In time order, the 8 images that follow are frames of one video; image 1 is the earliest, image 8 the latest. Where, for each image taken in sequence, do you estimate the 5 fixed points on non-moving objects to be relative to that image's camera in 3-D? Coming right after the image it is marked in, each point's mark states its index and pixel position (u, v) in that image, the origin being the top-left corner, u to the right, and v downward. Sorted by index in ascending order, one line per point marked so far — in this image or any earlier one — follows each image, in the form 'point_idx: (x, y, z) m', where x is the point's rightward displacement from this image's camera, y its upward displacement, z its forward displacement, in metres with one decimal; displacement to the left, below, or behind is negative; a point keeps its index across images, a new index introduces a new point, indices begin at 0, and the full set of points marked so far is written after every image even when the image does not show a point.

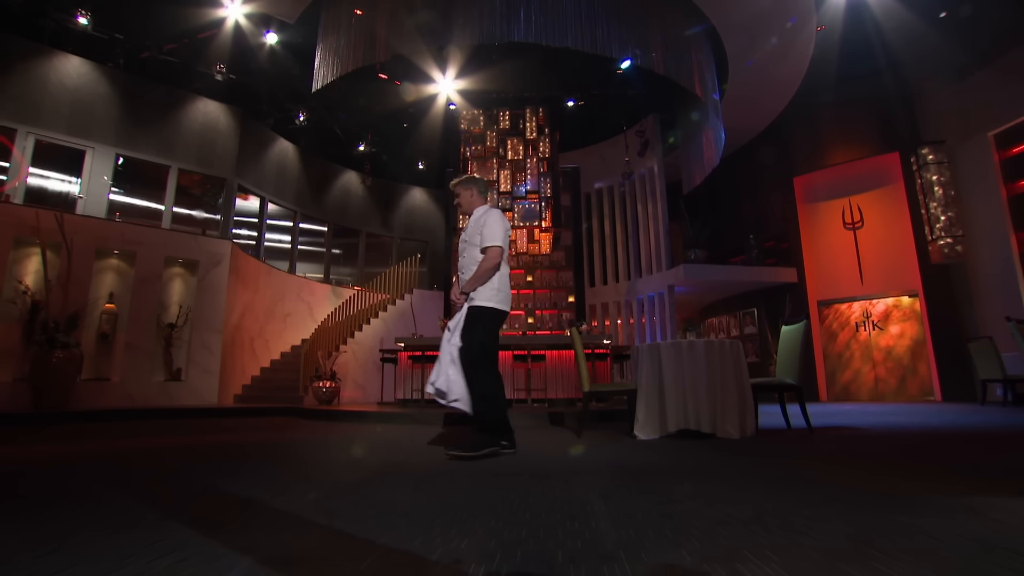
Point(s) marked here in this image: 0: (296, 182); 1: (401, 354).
0: (-4.7, +2.4, +13.0) m
1: (-2.0, -1.2, +10.6) m
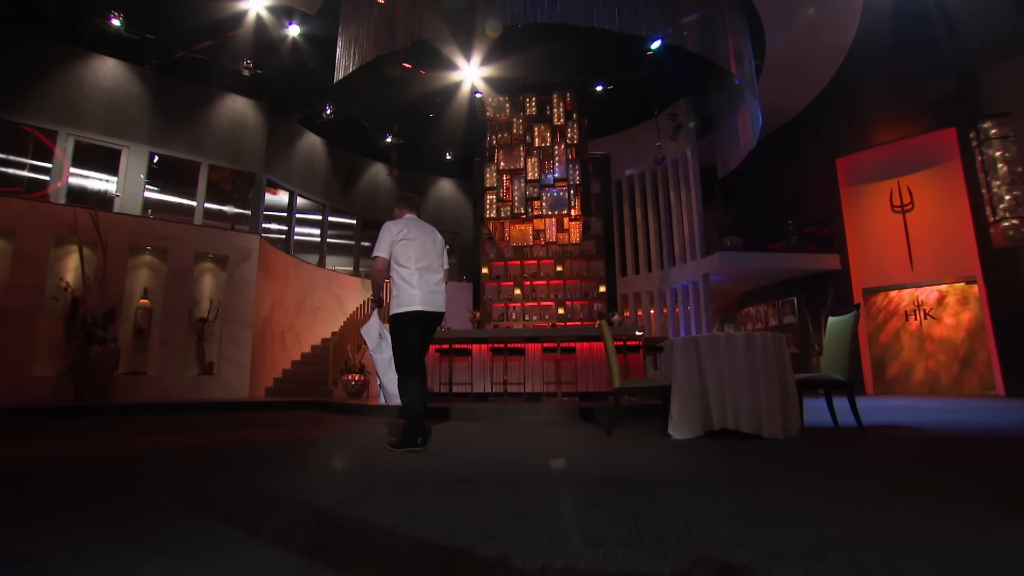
0: (-4.1, +2.5, +13.0) m
1: (-1.5, -1.0, +10.5) m
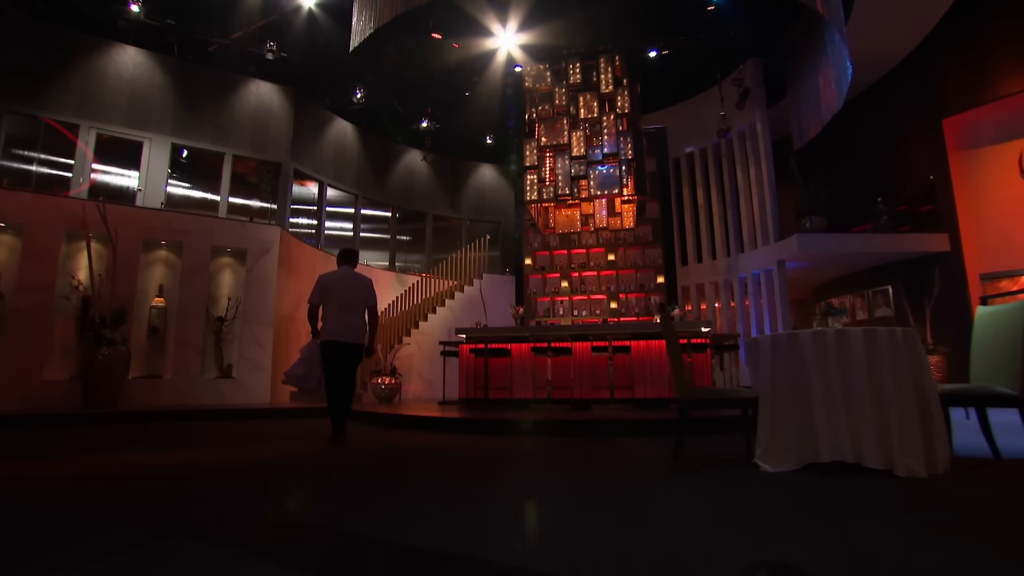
0: (-3.2, +2.6, +12.2) m
1: (-0.8, -0.9, +9.4) m
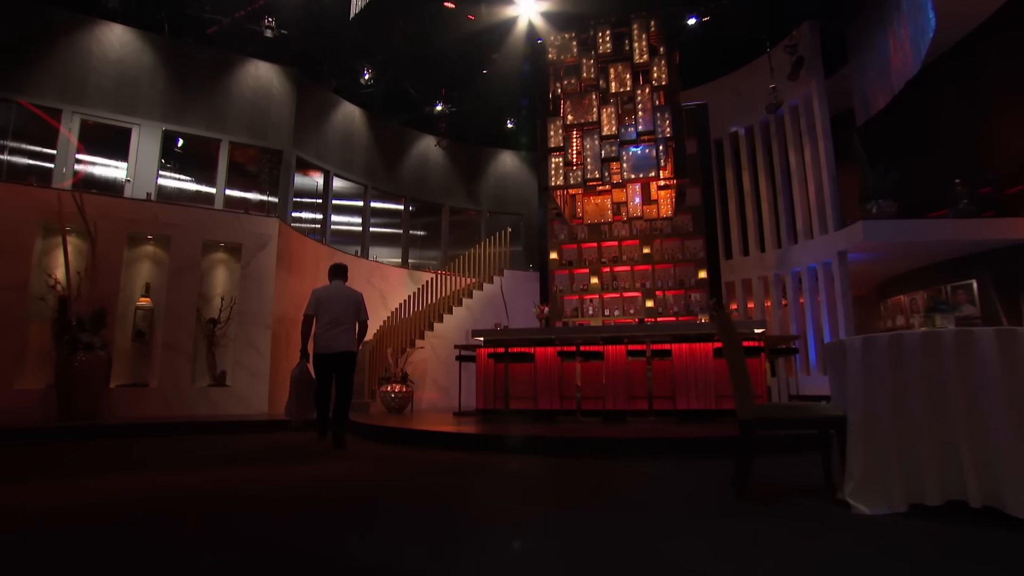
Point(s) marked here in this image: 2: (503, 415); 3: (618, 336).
0: (-2.7, +2.6, +11.2) m
1: (-0.4, -0.9, +8.4) m
2: (-0.1, -1.7, +8.1) m
3: (+1.4, -0.6, +7.7) m
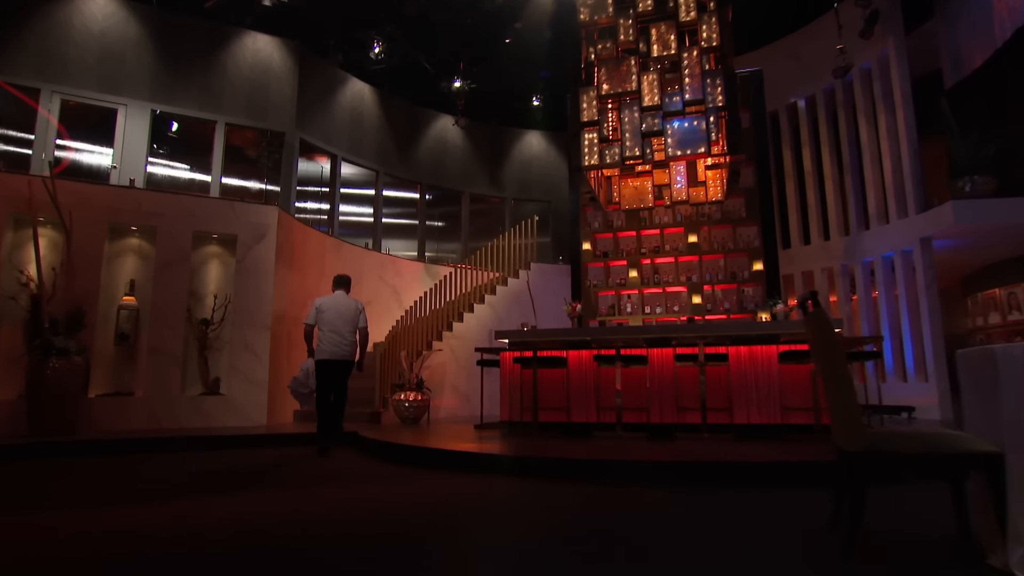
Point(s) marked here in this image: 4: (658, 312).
0: (-2.3, +2.7, +10.3) m
1: (-0.1, -0.8, +7.4) m
2: (+0.2, -1.7, +7.0) m
3: (+1.7, -0.6, +6.6) m
4: (+2.1, -0.3, +8.6) m
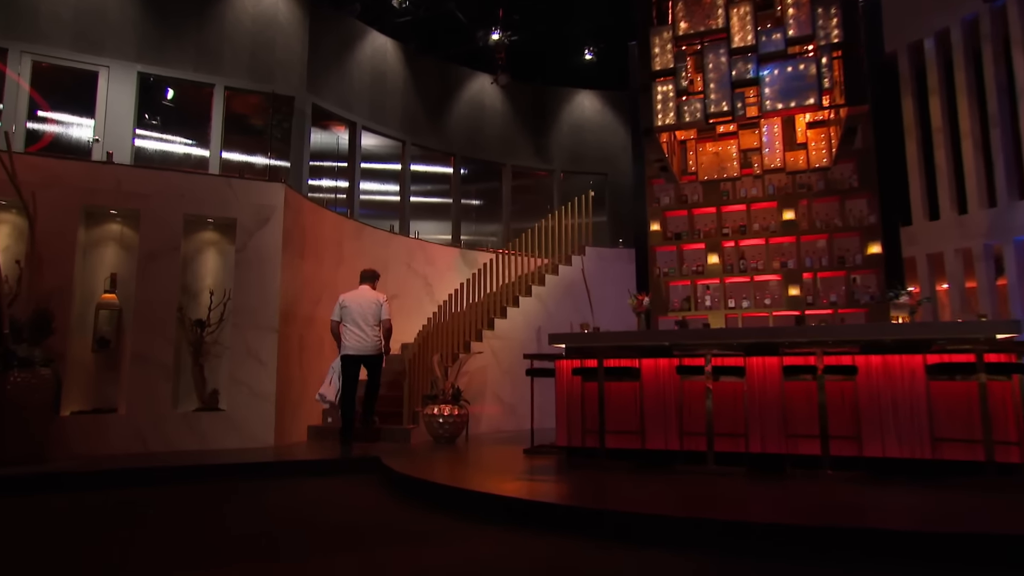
0: (-1.6, +2.8, +8.8) m
1: (+0.5, -0.7, +5.9) m
2: (+0.8, -1.6, +5.6) m
3: (+2.2, -0.5, +5.0) m
4: (+2.8, -0.2, +7.0) m
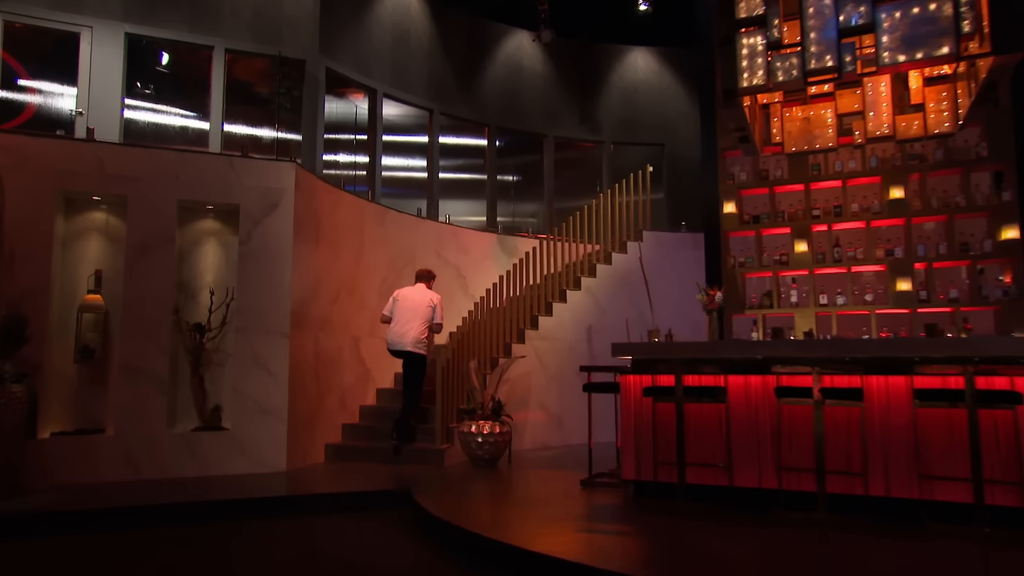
0: (-1.0, +3.0, +7.7) m
1: (+1.0, -0.7, +4.9) m
2: (+1.2, -1.6, +4.6) m
3: (+2.6, -0.5, +3.9) m
4: (+3.3, -0.1, +5.9) m
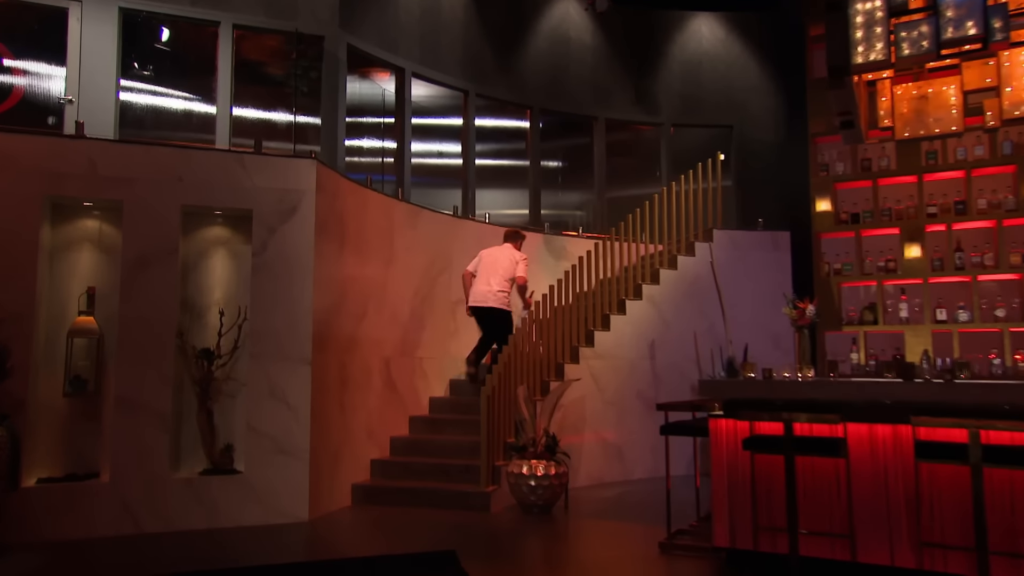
0: (-0.5, +2.9, +6.8) m
1: (+1.4, -0.9, +4.0) m
2: (+1.6, -1.8, +3.7) m
3: (+3.0, -0.7, +3.0) m
4: (+3.7, -0.2, +4.9) m
